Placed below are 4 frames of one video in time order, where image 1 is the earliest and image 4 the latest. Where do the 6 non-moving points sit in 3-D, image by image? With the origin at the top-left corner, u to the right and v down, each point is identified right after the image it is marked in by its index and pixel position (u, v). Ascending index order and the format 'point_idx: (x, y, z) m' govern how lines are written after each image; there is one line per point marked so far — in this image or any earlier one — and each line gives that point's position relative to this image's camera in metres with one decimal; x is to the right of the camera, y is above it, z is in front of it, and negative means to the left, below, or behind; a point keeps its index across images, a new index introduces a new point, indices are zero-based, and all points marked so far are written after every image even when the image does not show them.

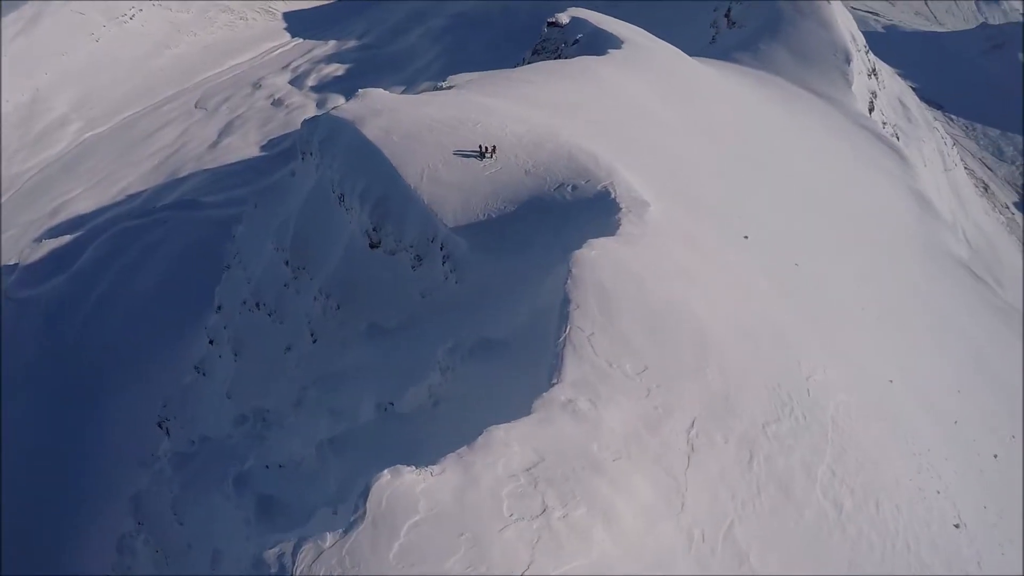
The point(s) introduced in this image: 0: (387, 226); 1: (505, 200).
0: (-3.4, +1.6, +16.5) m
1: (-0.1, +2.2, +15.8) m
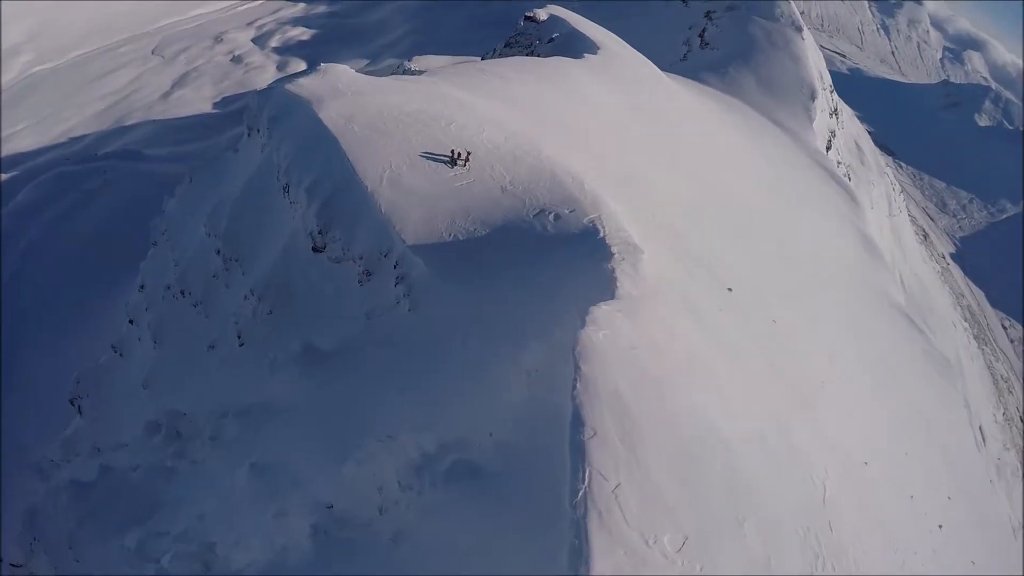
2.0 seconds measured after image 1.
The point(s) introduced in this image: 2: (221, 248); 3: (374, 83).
0: (-4.1, +1.3, +14.4) m
1: (-0.8, +1.5, +13.9) m
2: (-8.5, +1.2, +18.2) m
3: (-3.9, +5.7, +17.6) m
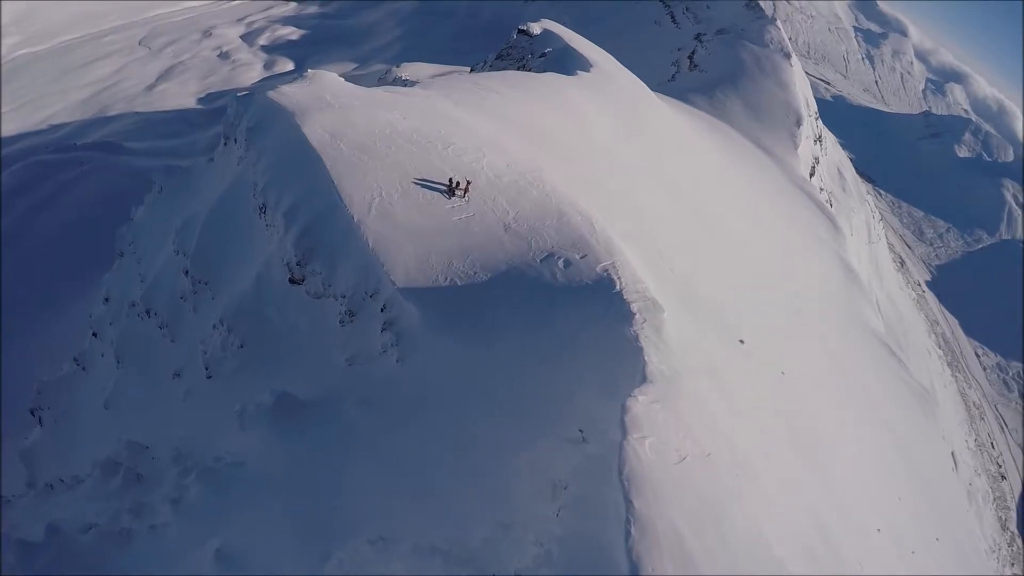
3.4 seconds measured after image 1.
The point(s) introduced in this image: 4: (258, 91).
0: (-4.1, +0.5, +13.0) m
1: (-0.7, +0.6, +12.7) m
2: (-8.6, +0.5, +16.7) m
3: (-3.8, +4.9, +16.3) m
4: (-7.0, +5.5, +17.2) m
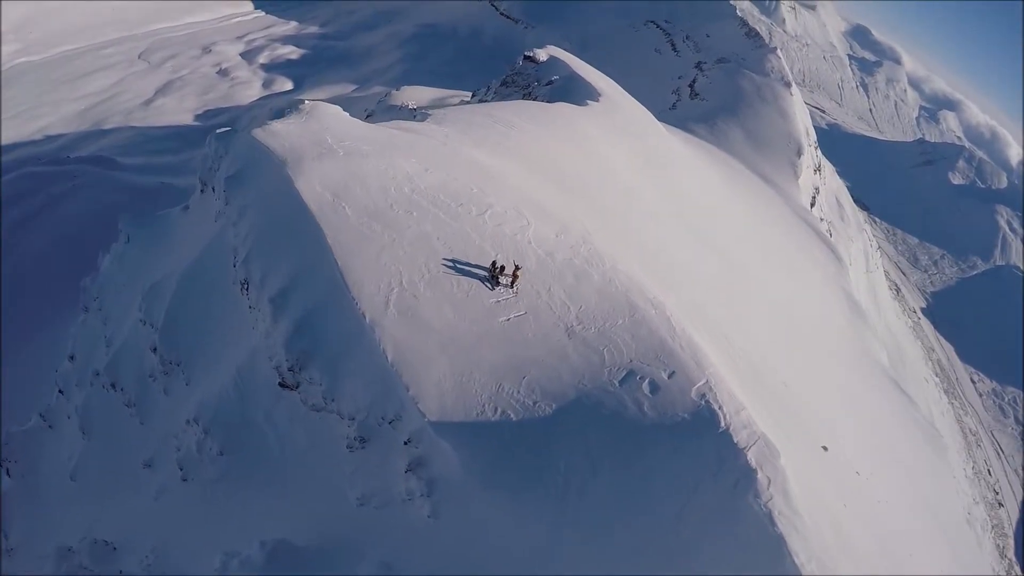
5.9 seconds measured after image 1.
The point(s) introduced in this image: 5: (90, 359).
0: (-3.3, -1.3, +10.5) m
1: (+0.1, -1.3, +10.2) m
2: (-7.9, -1.5, +14.1) m
3: (-3.1, +2.9, +13.9) m
4: (-6.3, +3.5, +14.7) m
5: (-11.8, -2.4, +17.3) m
